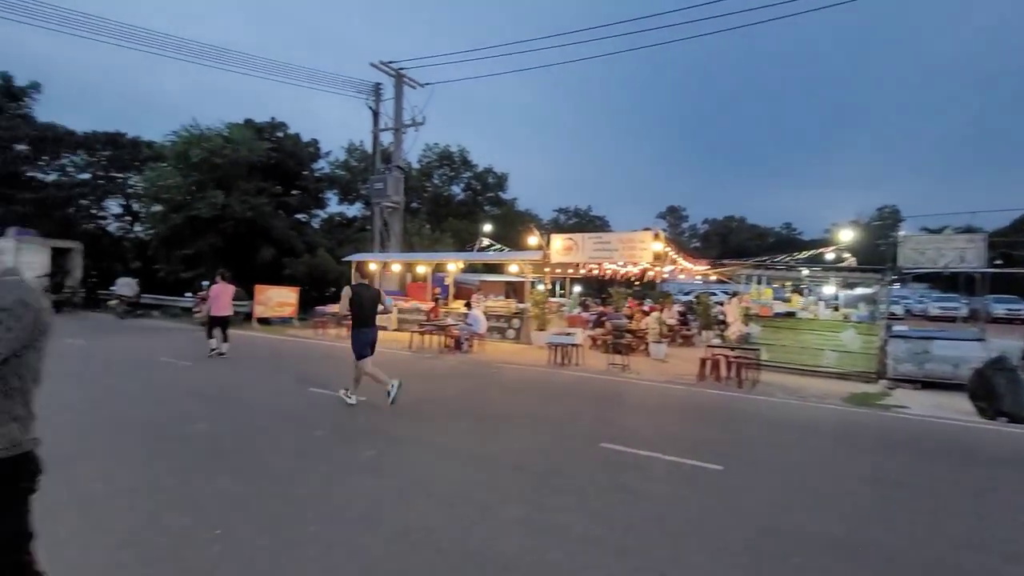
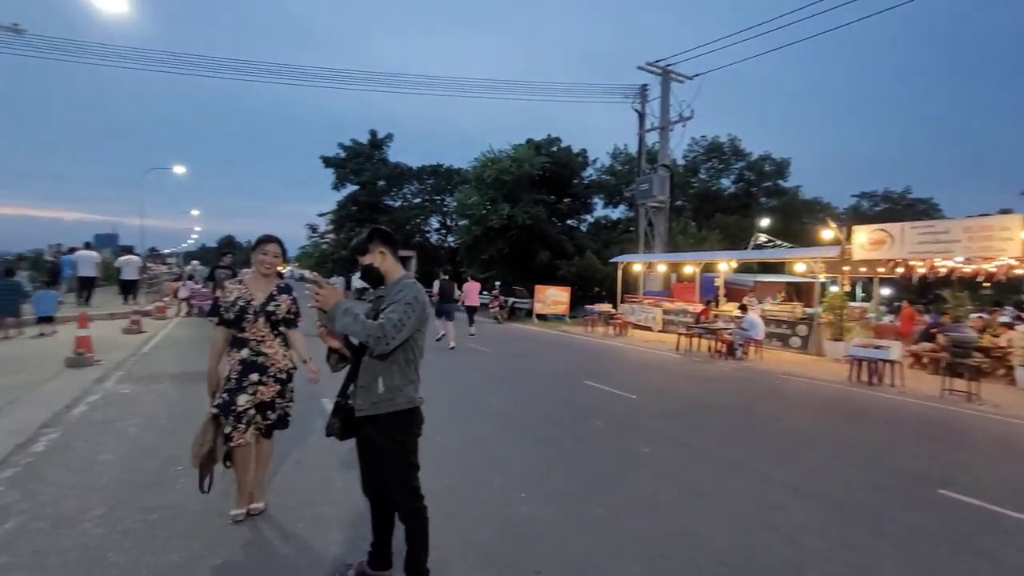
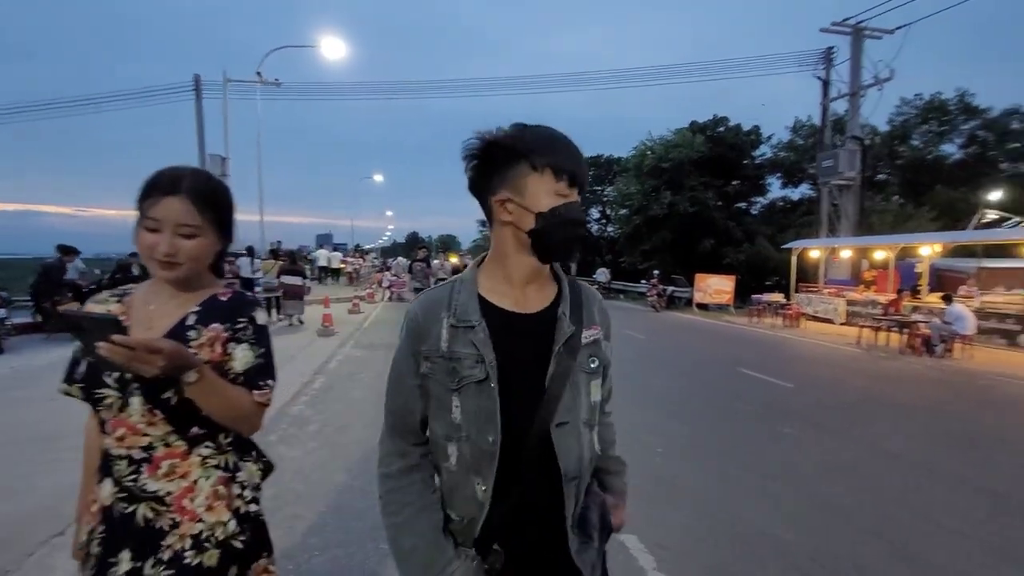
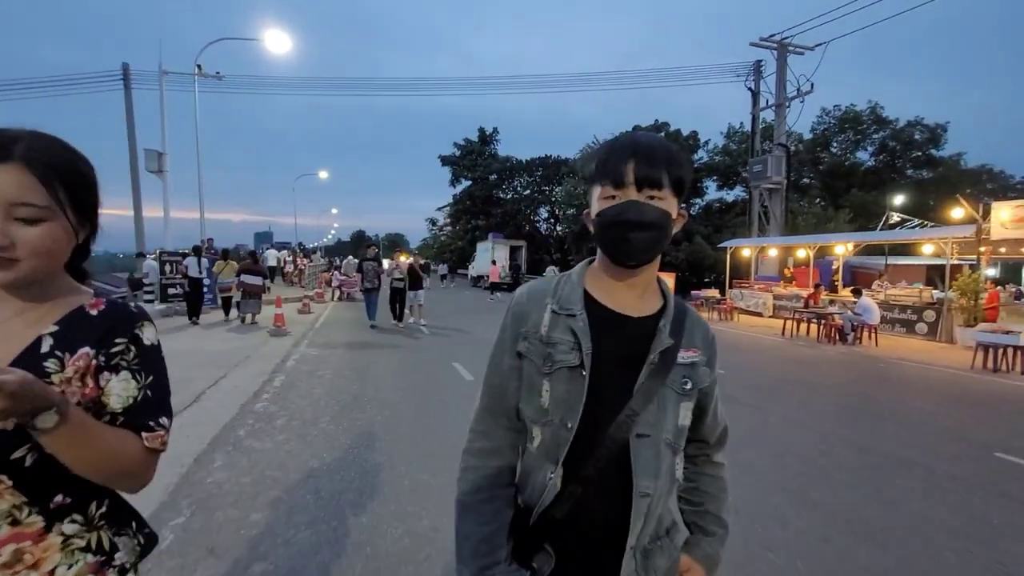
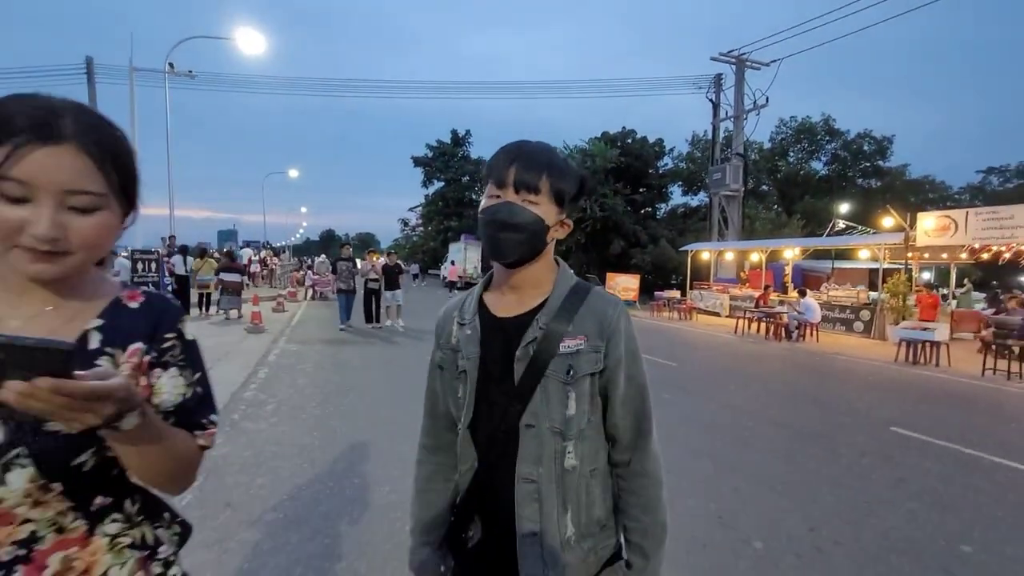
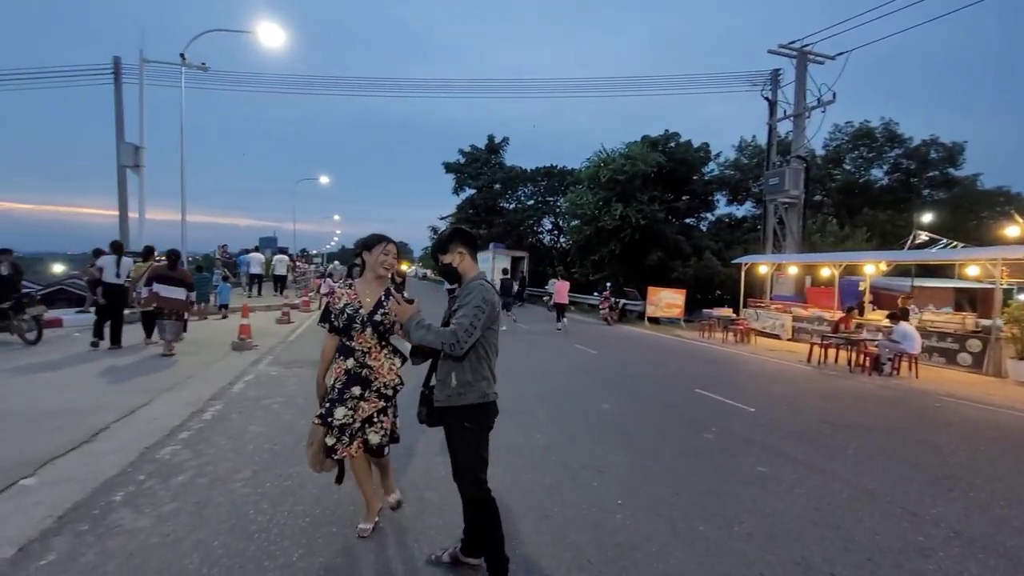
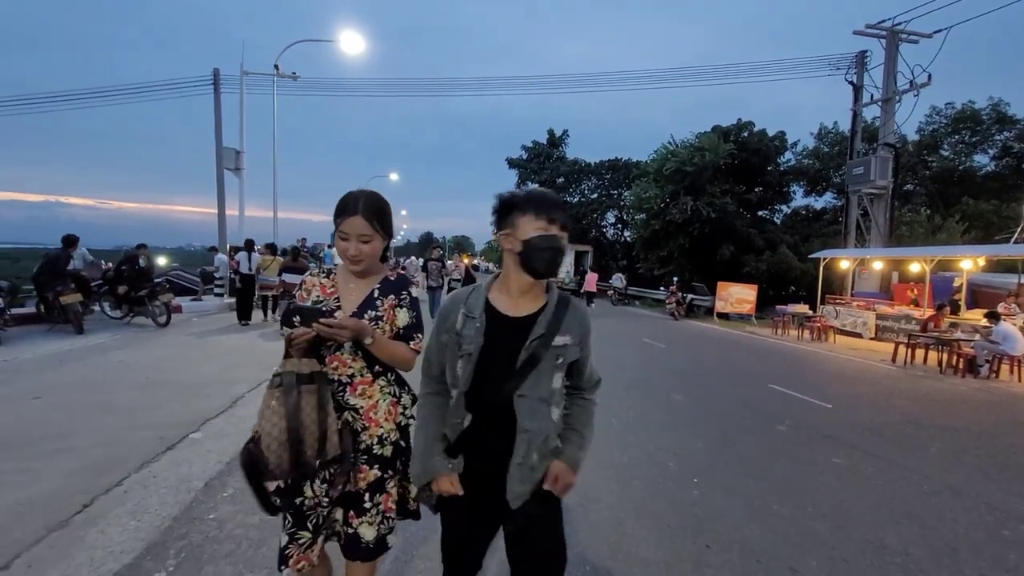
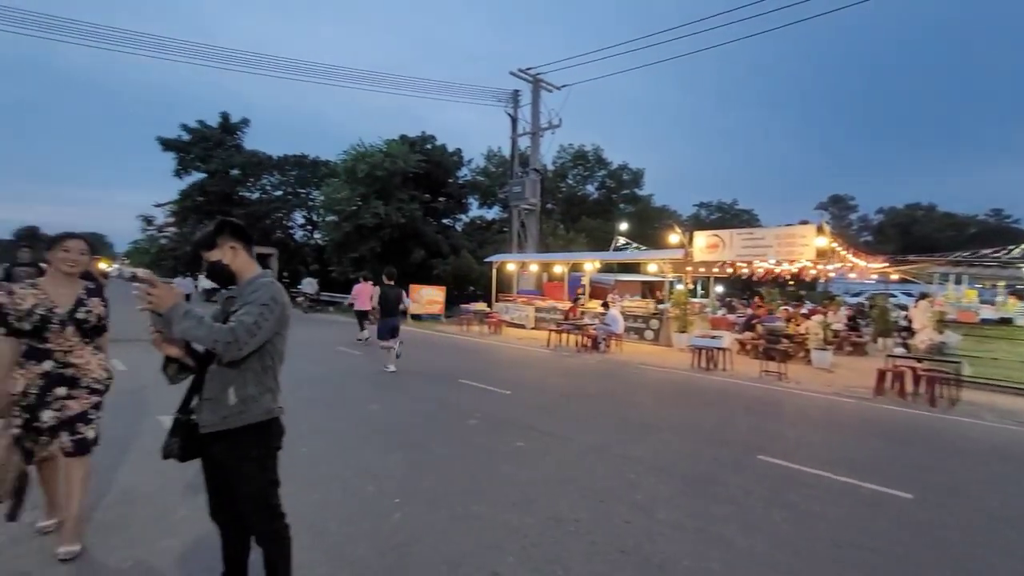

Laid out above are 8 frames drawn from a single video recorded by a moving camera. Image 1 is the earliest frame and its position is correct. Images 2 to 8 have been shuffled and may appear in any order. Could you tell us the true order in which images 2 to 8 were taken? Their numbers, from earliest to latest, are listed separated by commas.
8, 2, 6, 7, 3, 4, 5
